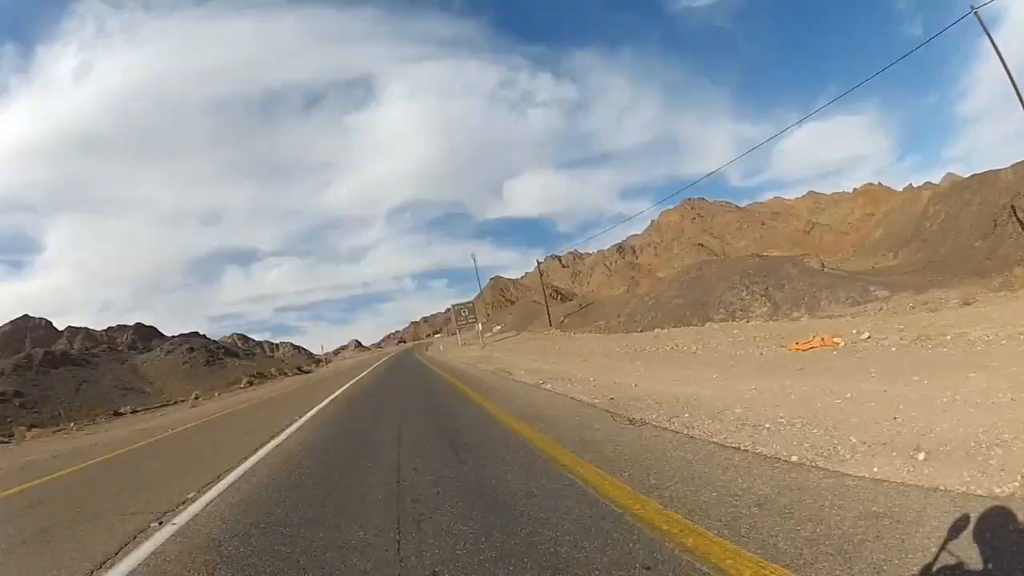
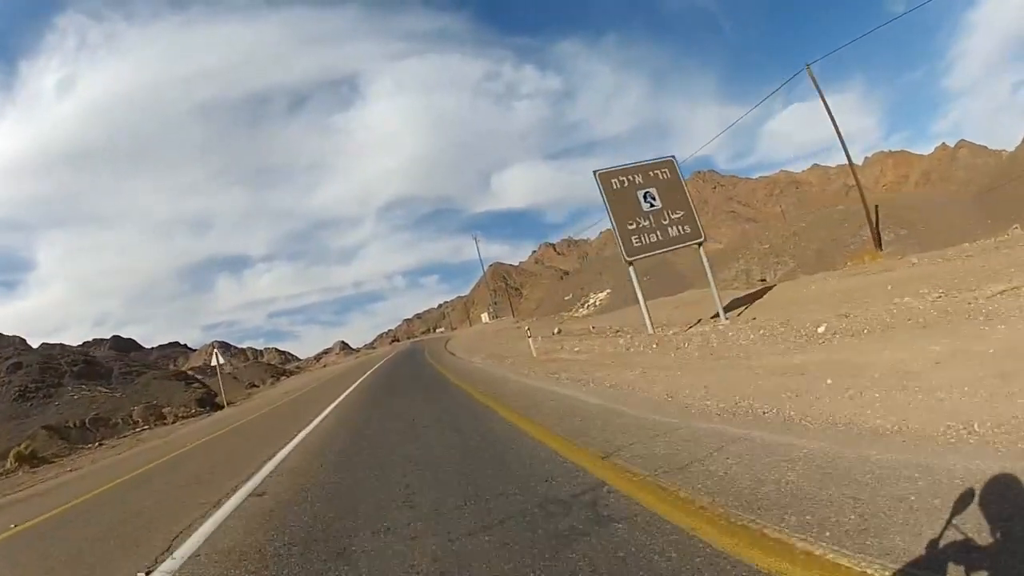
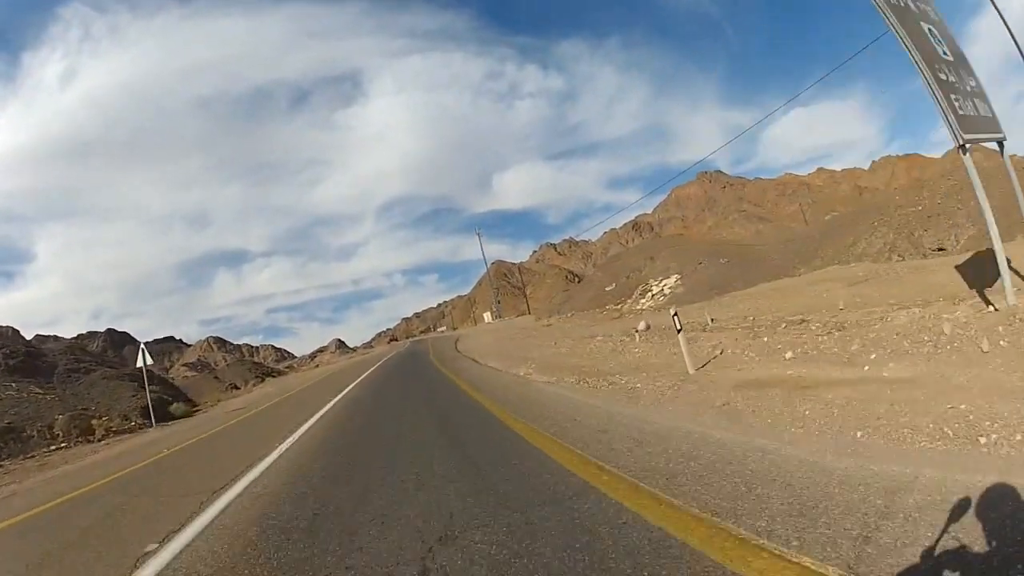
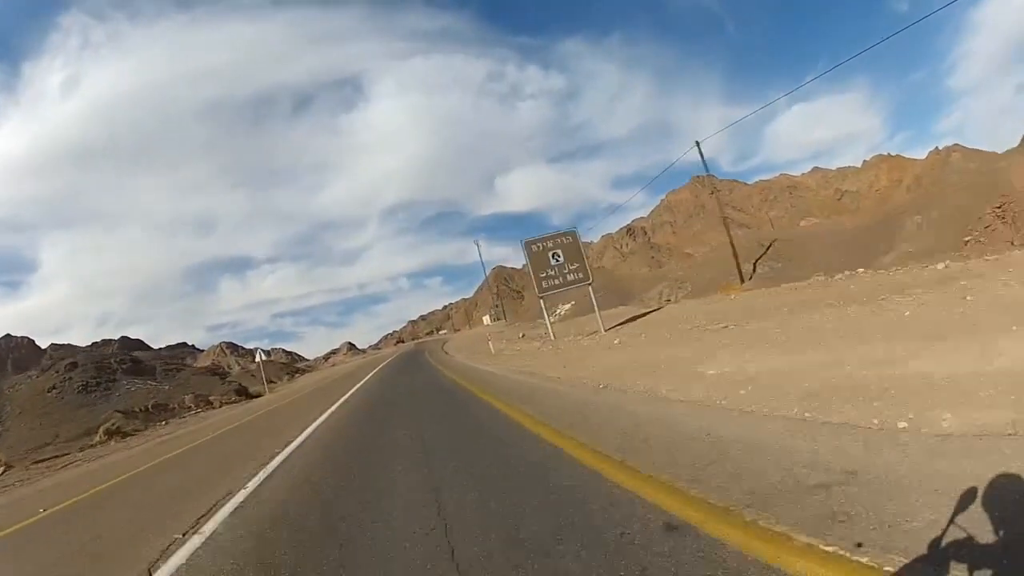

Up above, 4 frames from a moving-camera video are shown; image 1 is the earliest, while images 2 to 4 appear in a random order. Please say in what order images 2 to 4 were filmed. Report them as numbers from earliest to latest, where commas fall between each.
4, 2, 3
